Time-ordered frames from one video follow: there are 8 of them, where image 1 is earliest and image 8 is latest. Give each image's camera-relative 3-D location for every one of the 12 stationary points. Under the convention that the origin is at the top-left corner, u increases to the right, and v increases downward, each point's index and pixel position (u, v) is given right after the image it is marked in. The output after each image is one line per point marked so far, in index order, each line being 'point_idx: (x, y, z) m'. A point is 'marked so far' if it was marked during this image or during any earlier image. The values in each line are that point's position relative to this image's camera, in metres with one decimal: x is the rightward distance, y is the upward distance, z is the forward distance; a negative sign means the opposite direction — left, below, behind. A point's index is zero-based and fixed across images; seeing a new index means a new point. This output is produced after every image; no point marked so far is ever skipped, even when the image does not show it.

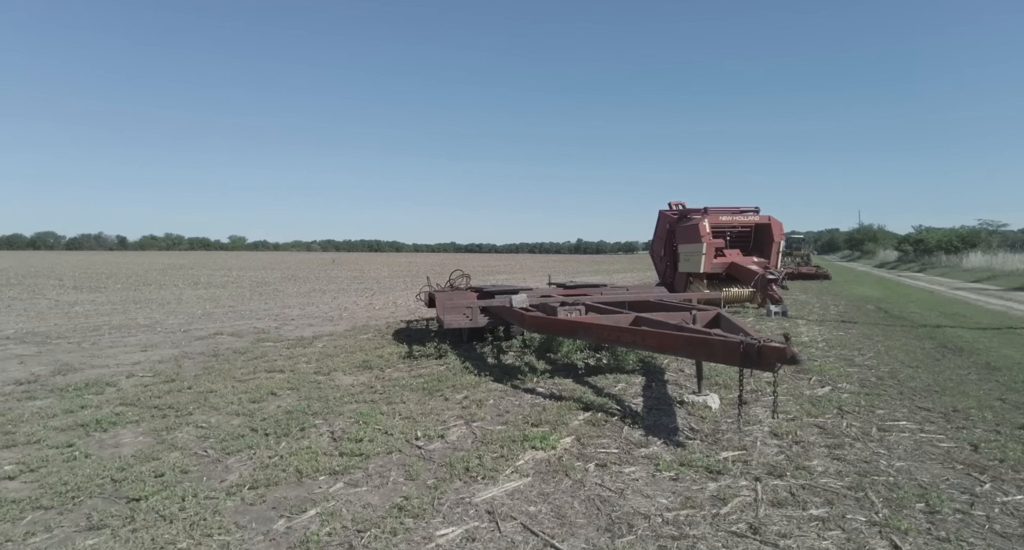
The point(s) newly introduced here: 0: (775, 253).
0: (+6.7, +0.6, +13.7) m
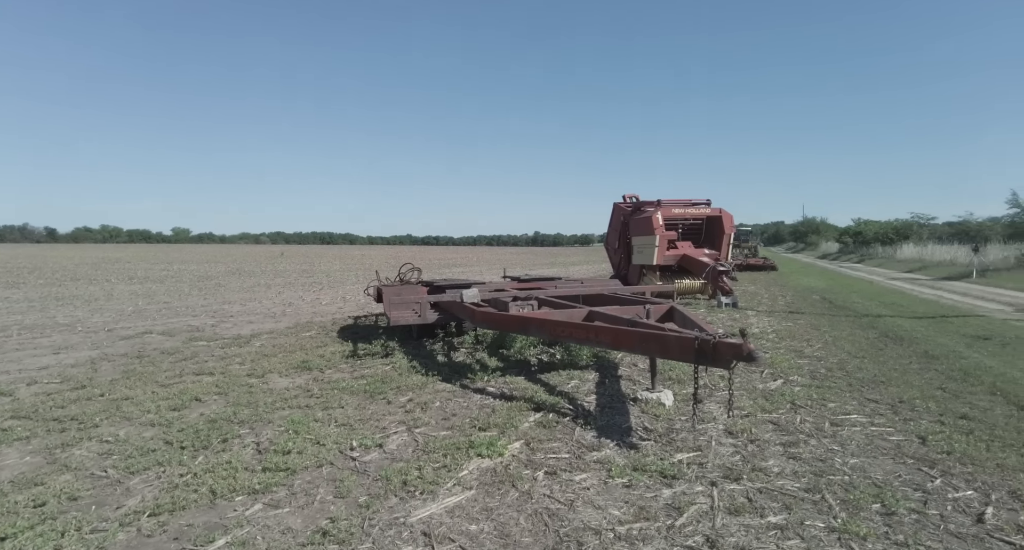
0: (+5.5, +0.8, +13.9) m
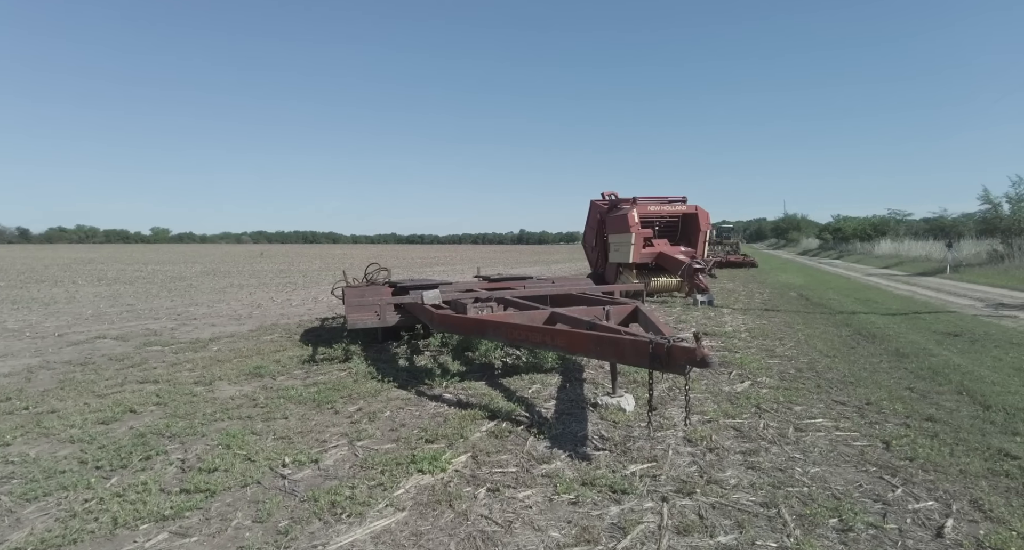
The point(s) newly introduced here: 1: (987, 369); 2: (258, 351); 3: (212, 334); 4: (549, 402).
0: (+4.9, +0.8, +13.8) m
1: (+5.4, -1.1, +6.1) m
2: (-3.6, -1.1, +7.7) m
3: (-5.3, -1.0, +9.5) m
4: (+0.3, -1.2, +4.8) m
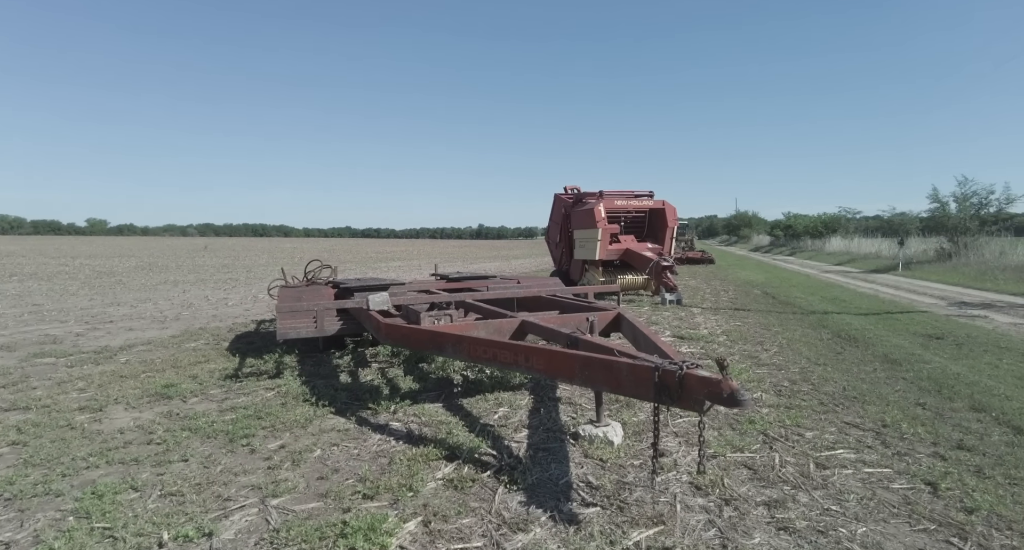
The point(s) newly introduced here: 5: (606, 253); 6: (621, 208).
0: (+3.9, +0.9, +13.2) m
1: (+5.0, -1.1, +5.6) m
2: (-4.1, -1.1, +6.5) m
3: (-5.9, -1.0, +8.2) m
4: (+0.1, -1.2, +4.0) m
5: (+2.2, +0.5, +12.3) m
6: (+2.7, +1.6, +13.1) m
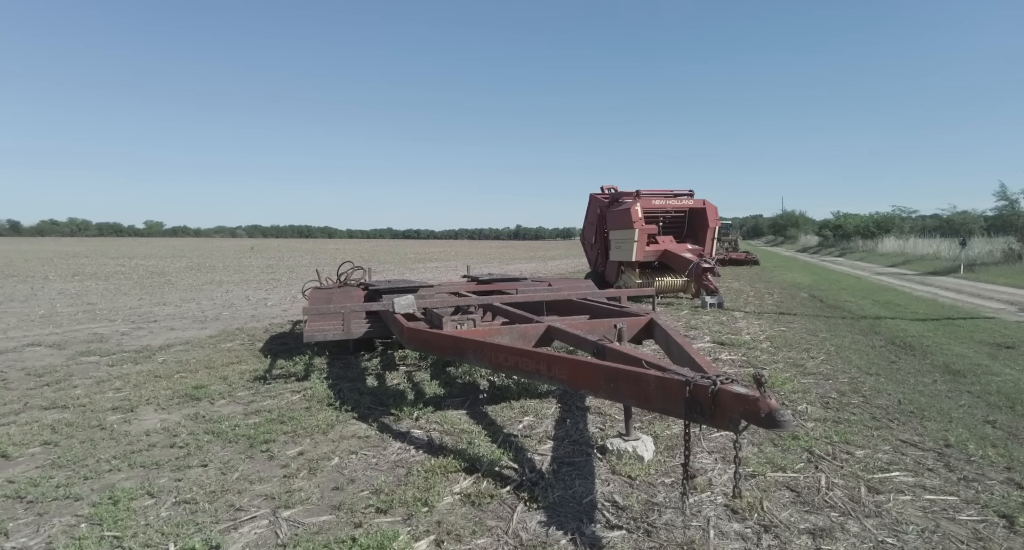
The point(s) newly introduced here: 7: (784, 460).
0: (+4.7, +0.8, +12.7) m
1: (+5.3, -1.1, +5.1) m
2: (-3.8, -1.1, +6.6) m
3: (-5.4, -1.0, +8.4) m
4: (+0.2, -1.2, +3.8) m
5: (+2.9, +0.5, +12.0) m
6: (+3.5, +1.6, +12.7) m
7: (+1.8, -1.2, +3.5) m
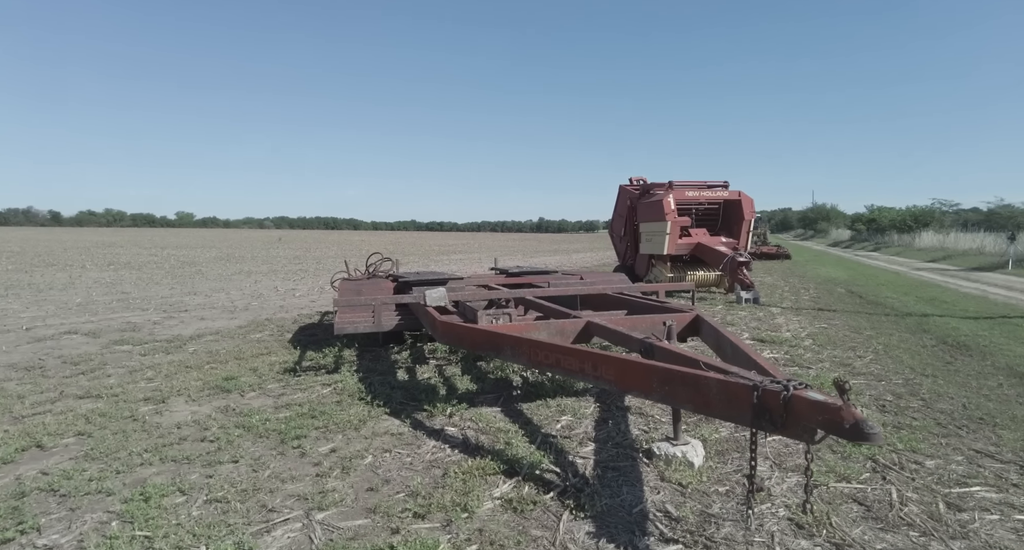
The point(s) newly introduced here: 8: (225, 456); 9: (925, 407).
0: (+5.4, +1.0, +12.3) m
1: (+5.6, -1.1, +4.7) m
2: (-3.4, -1.0, +6.6) m
3: (-5.0, -0.9, +8.4) m
4: (+0.5, -1.2, +3.6) m
5: (+3.5, +0.6, +11.6) m
6: (+4.1, +1.7, +12.3) m
7: (+2.0, -1.2, +3.3) m
8: (-1.8, -1.2, +3.4) m
9: (+3.6, -1.1, +4.6) m
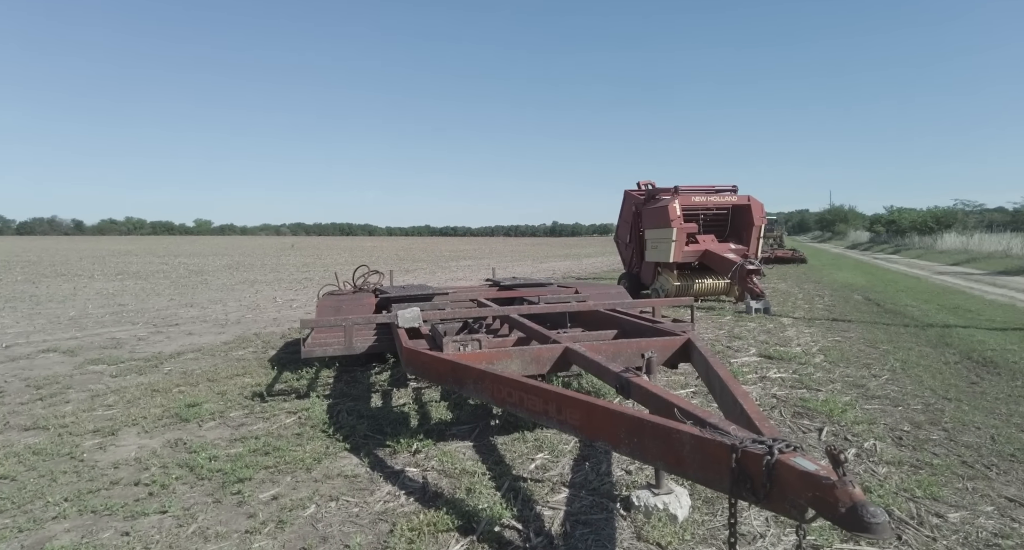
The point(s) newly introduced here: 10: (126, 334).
0: (+5.3, +0.8, +11.8) m
1: (+5.4, -1.2, +4.1) m
2: (-3.5, -1.2, +6.3) m
3: (-5.1, -1.1, +8.2) m
4: (+0.3, -1.3, +3.2) m
5: (+3.5, +0.4, +11.2) m
6: (+4.1, +1.5, +11.8) m
7: (+1.8, -1.3, +2.8) m
8: (-2.1, -1.3, +3.1) m
9: (+3.4, -1.3, +4.1) m
10: (-6.6, -1.0, +9.1) m
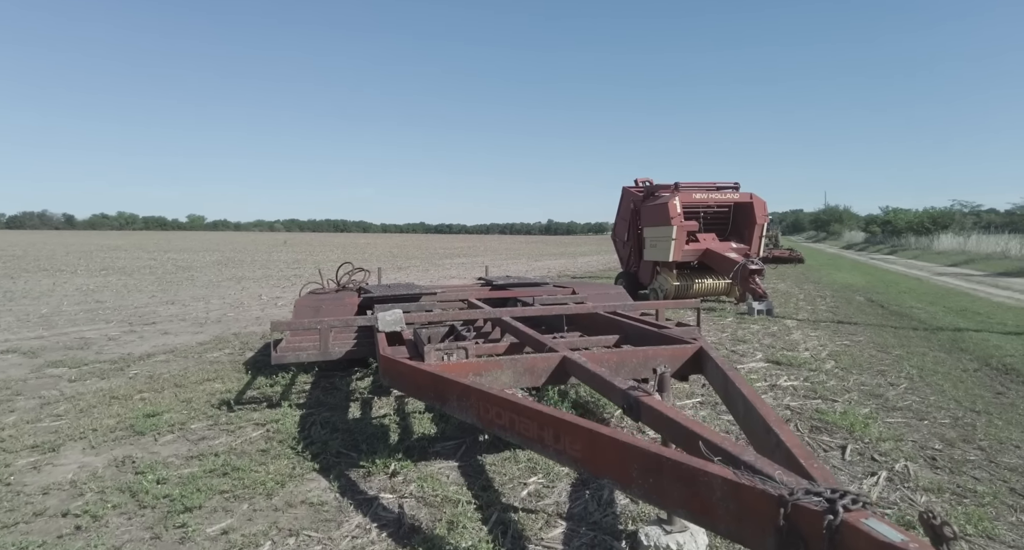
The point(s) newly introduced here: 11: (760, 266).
0: (+5.2, +0.8, +11.4) m
1: (+5.3, -1.3, +3.7) m
2: (-3.6, -1.1, +5.8) m
3: (-5.2, -1.0, +7.7) m
4: (+0.2, -1.3, +2.8) m
5: (+3.4, +0.4, +10.7) m
6: (+4.0, +1.5, +11.4) m
7: (+1.7, -1.3, +2.4) m
8: (-2.1, -1.3, +2.6) m
9: (+3.3, -1.3, +3.7) m
10: (-6.7, -0.9, +8.6) m
11: (+4.7, +0.2, +10.1) m
